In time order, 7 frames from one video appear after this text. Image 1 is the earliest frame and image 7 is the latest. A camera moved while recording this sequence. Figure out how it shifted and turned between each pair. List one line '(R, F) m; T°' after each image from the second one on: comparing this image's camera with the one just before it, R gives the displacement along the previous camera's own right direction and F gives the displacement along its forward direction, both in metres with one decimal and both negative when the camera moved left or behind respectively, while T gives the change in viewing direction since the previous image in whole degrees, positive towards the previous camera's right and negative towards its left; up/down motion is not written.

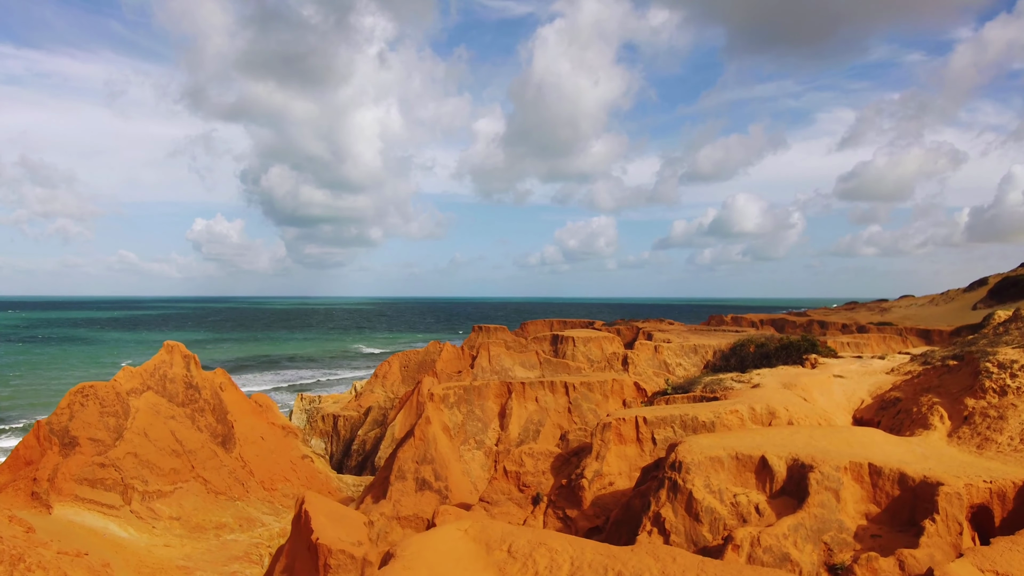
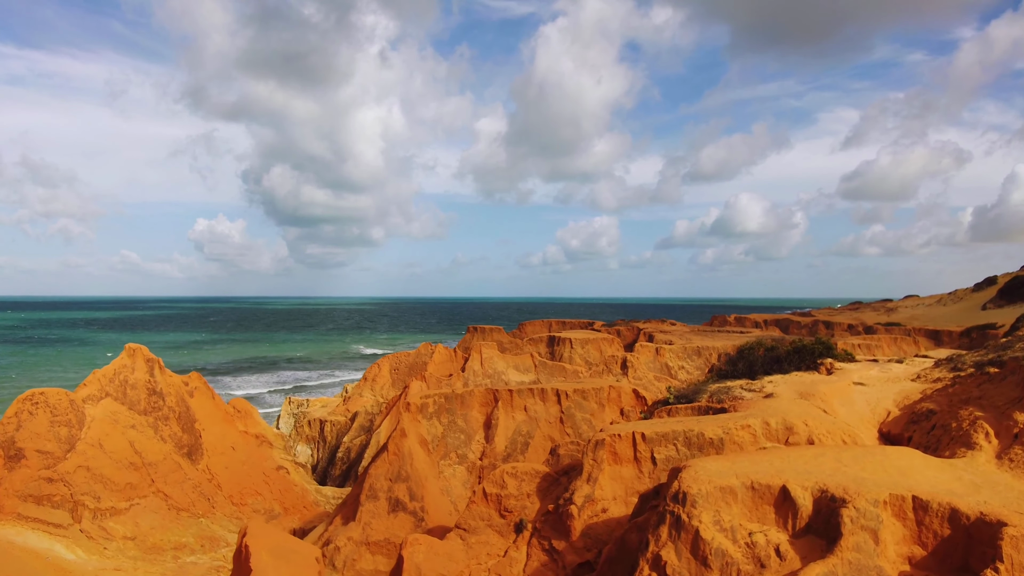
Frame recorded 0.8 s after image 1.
(+0.3, +1.2) m; 0°
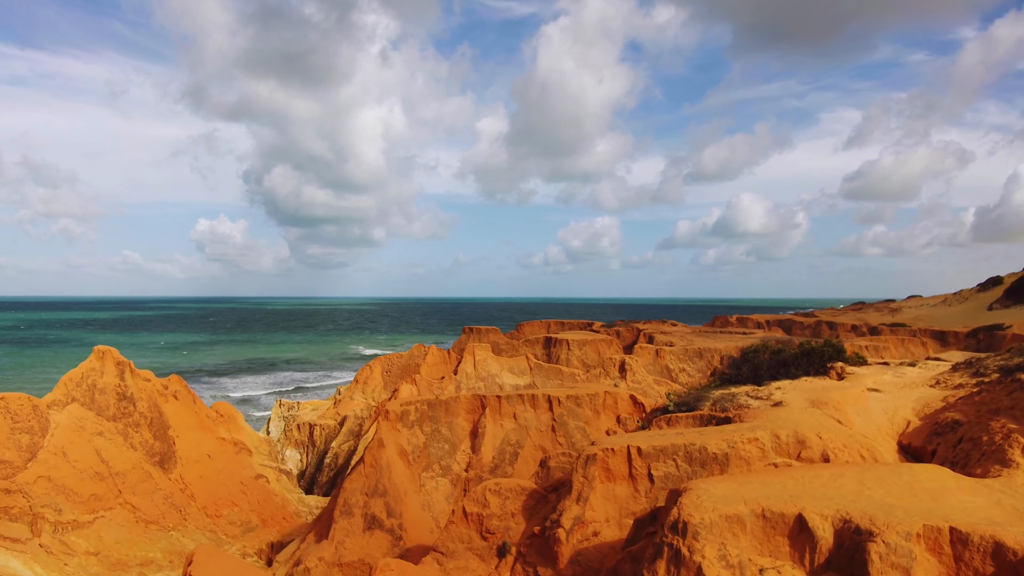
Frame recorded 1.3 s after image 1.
(+0.3, +0.8) m; 0°
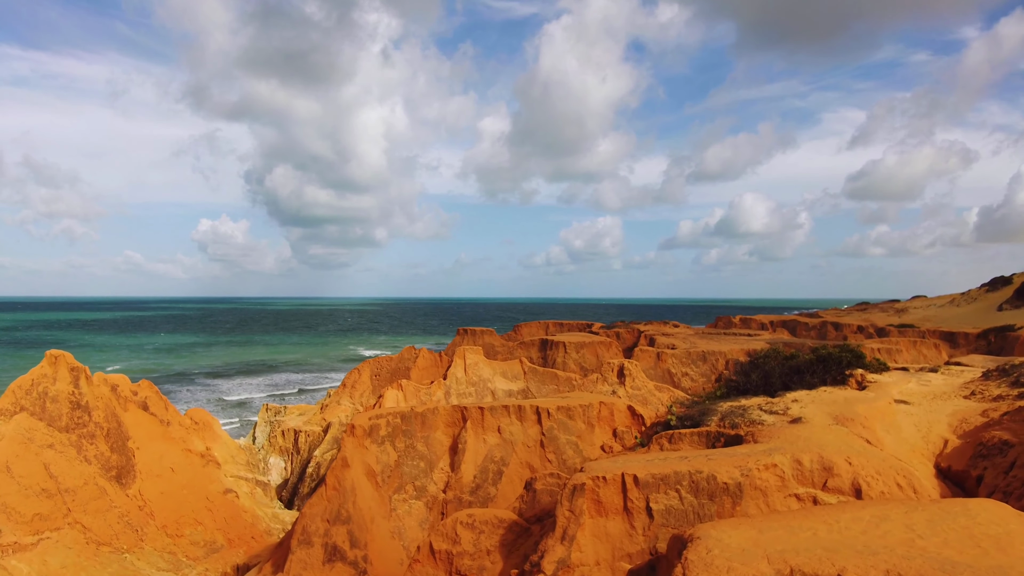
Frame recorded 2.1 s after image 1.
(+0.3, +1.1) m; 0°
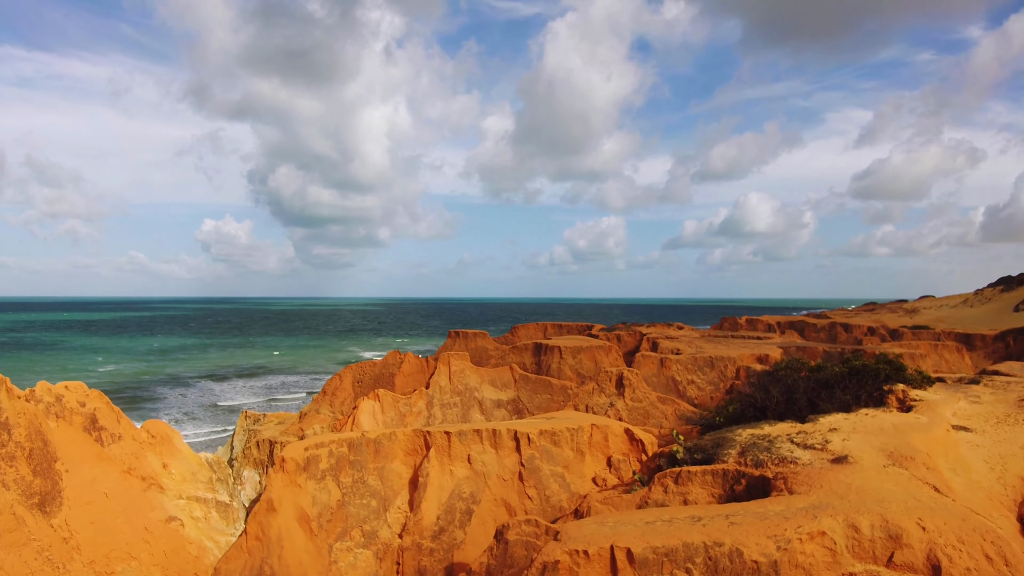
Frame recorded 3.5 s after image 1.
(+0.5, +1.7) m; 0°
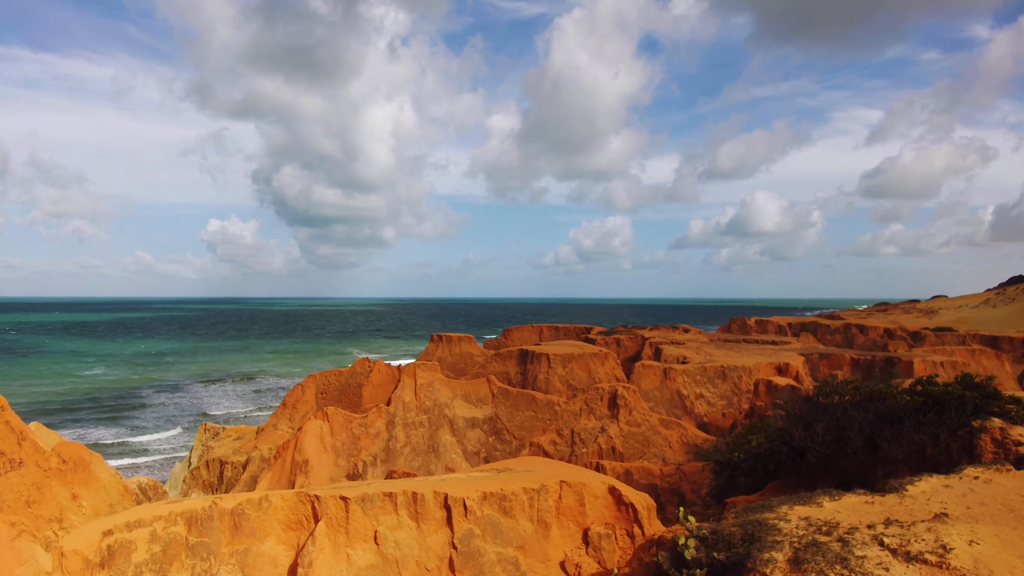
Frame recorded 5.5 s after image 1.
(+0.8, +2.7) m; -1°
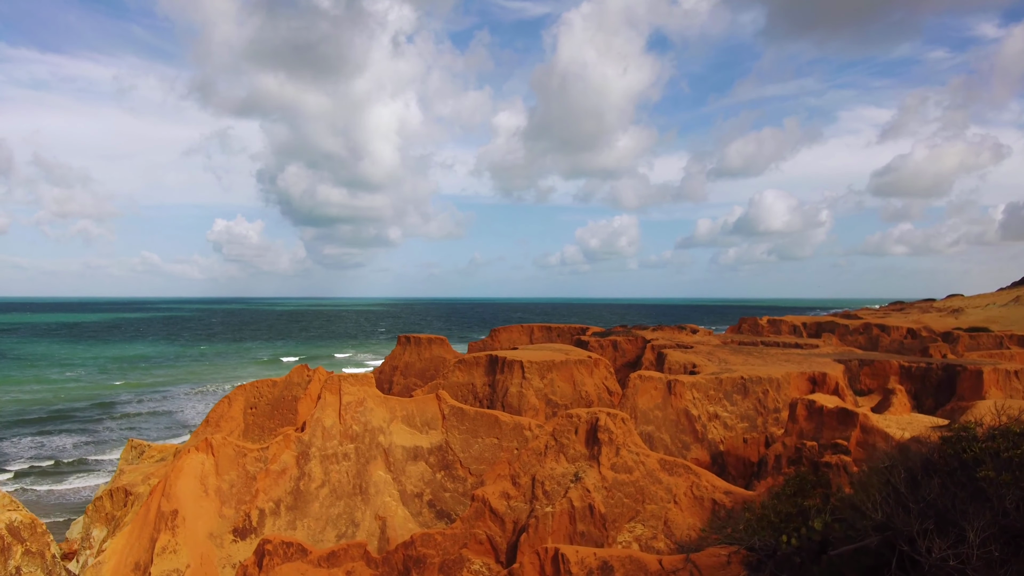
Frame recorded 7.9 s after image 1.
(+1.1, +3.7) m; -1°
